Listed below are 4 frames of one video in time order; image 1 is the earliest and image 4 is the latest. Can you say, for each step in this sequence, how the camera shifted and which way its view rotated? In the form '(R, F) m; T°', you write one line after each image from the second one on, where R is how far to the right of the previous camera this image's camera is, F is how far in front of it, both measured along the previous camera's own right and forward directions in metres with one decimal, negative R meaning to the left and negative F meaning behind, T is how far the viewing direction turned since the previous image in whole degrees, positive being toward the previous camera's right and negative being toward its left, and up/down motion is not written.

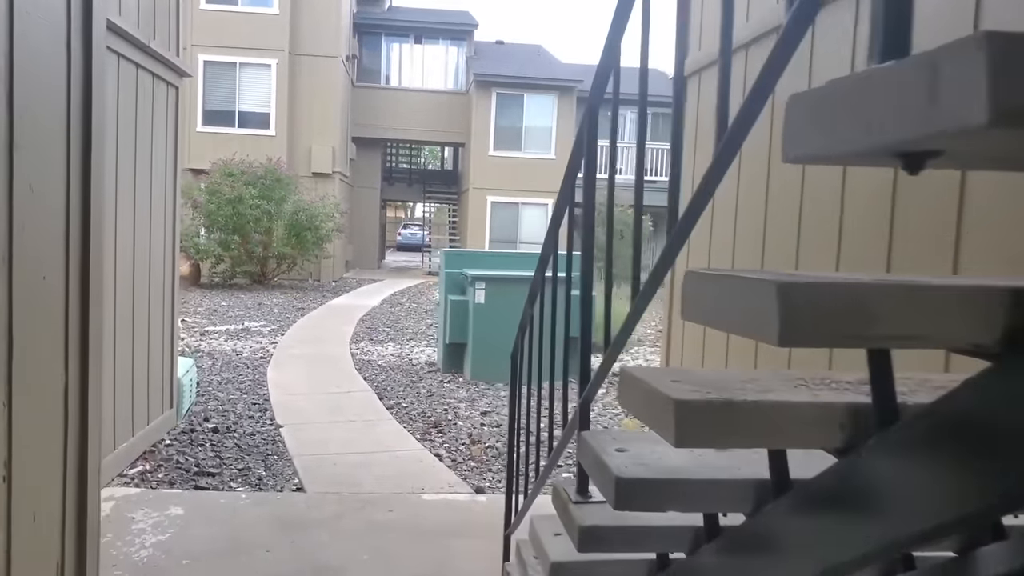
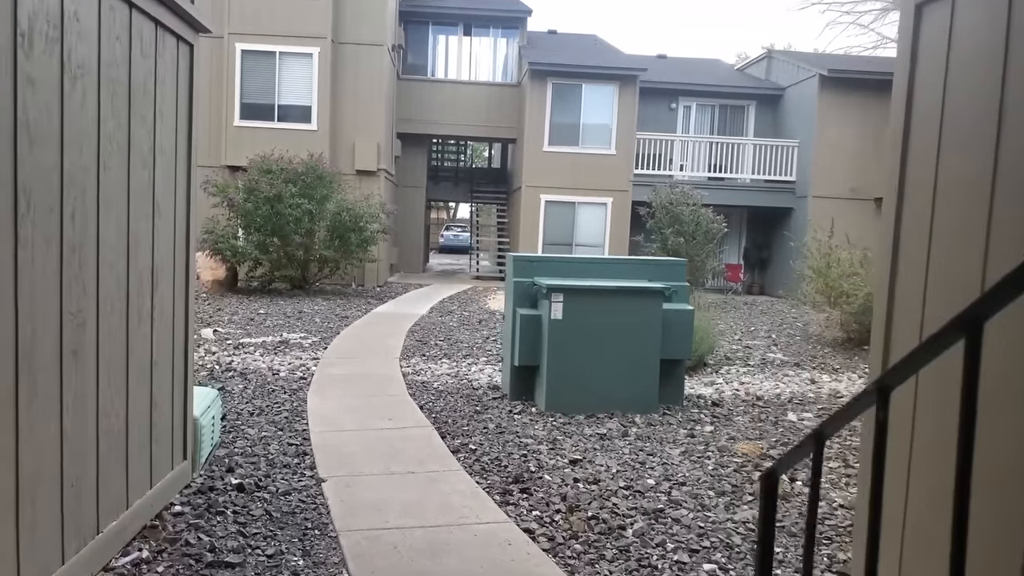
(-0.4, +1.2) m; -3°
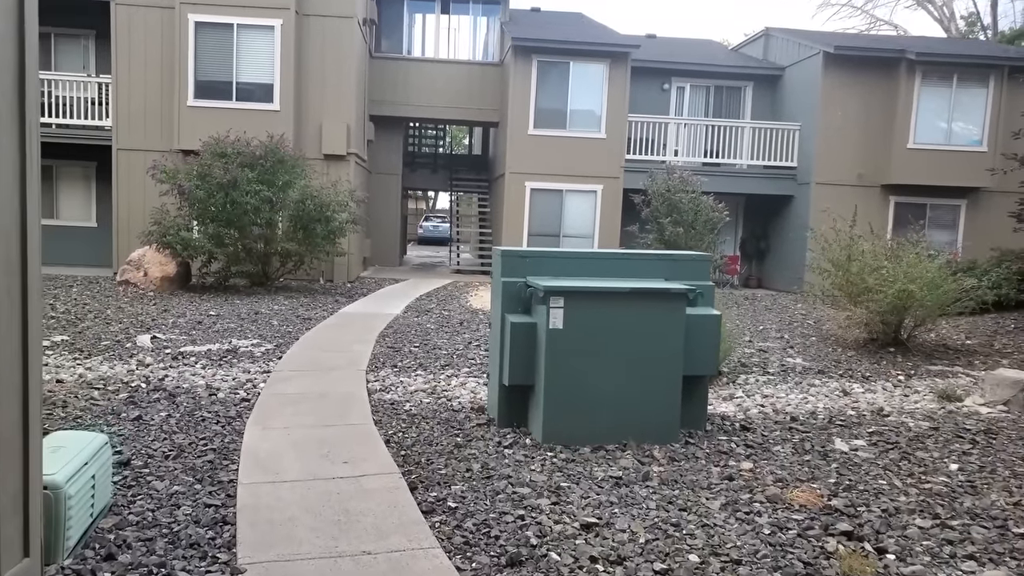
(-0.1, +1.3) m; +1°
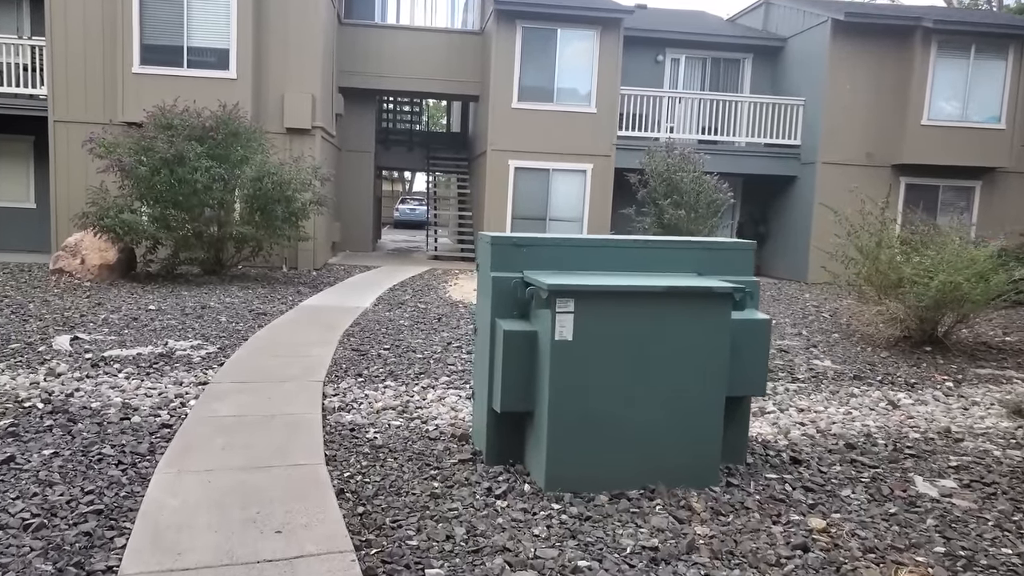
(-0.1, +1.3) m; +2°
